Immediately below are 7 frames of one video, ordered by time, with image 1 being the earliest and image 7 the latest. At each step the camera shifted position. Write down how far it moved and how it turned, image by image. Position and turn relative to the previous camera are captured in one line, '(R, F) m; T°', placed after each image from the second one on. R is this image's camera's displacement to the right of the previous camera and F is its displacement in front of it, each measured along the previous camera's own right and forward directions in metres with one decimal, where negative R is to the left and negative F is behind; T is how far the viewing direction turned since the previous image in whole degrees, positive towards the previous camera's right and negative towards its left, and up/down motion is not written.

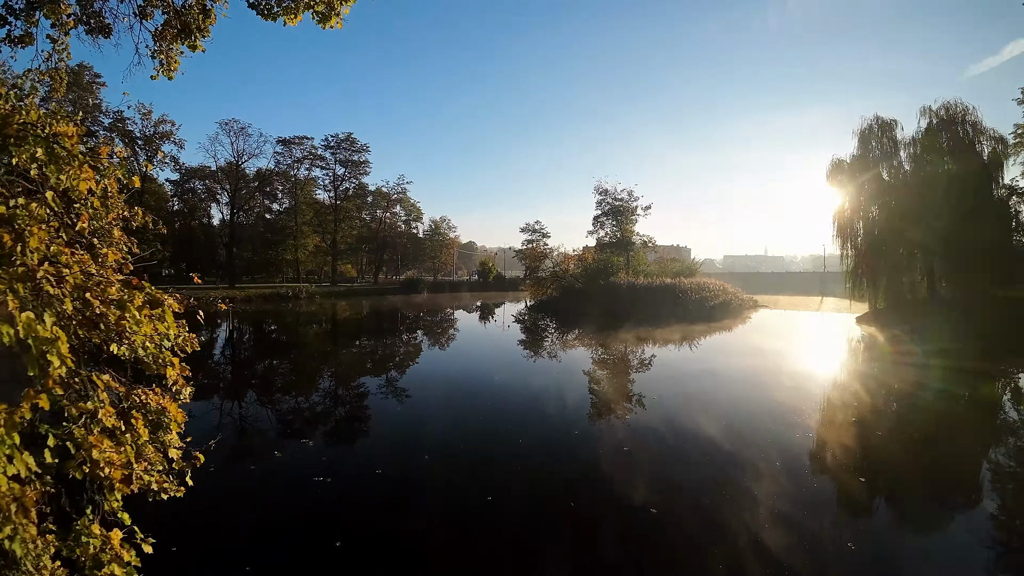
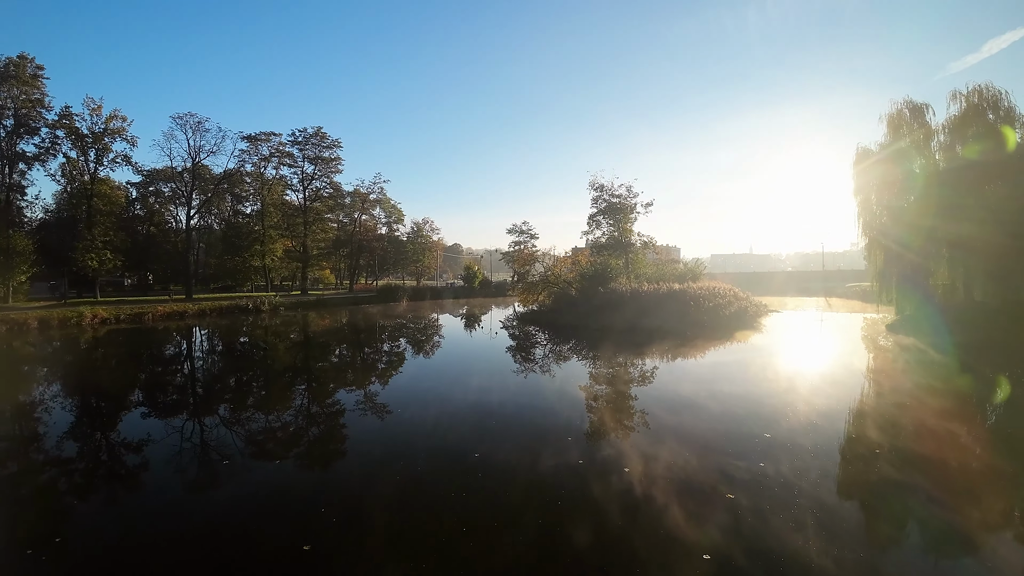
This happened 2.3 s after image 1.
(0.0, +1.3) m; +2°
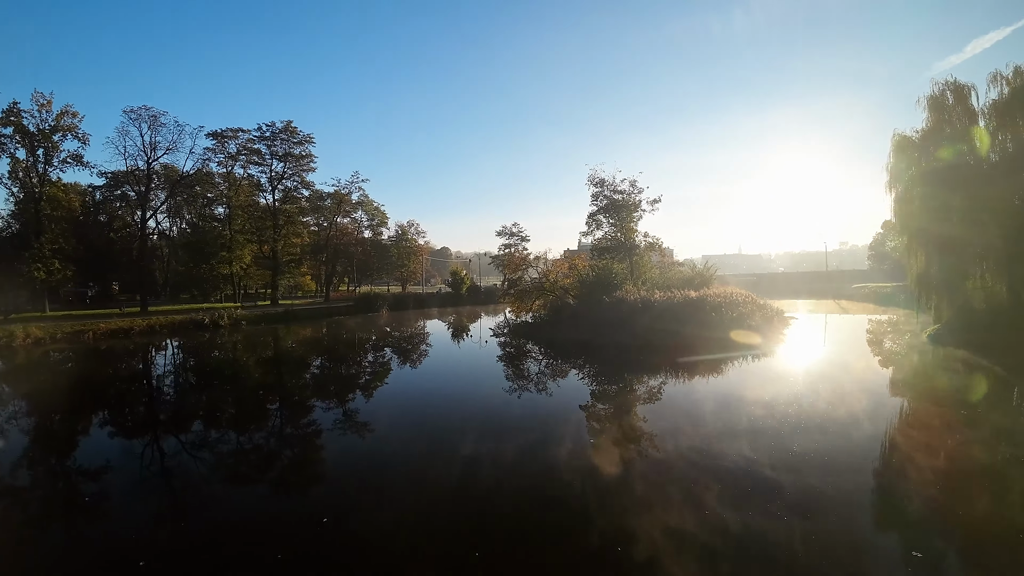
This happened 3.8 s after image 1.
(0.0, +1.2) m; +1°
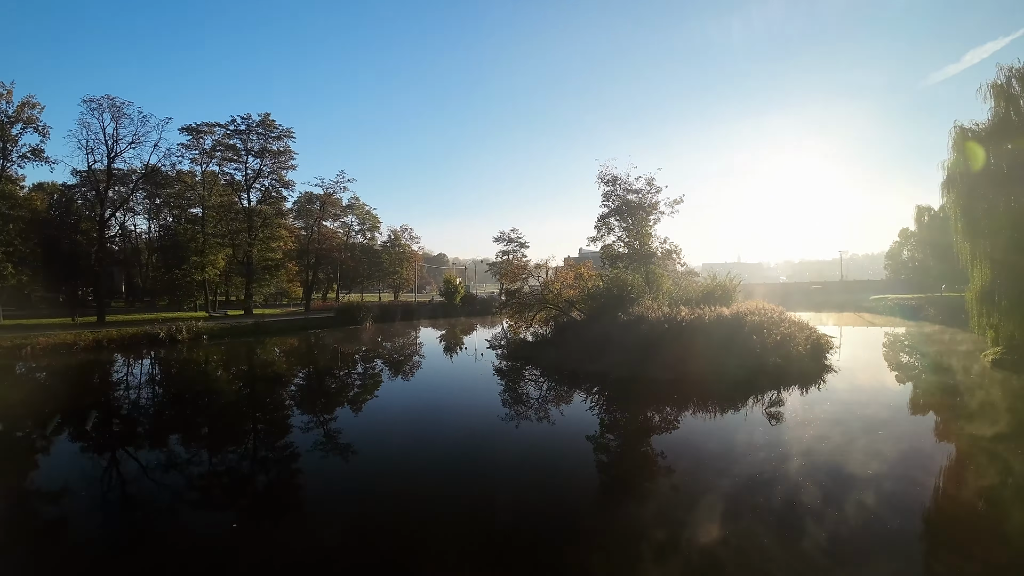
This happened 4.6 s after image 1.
(0.0, +1.2) m; 0°
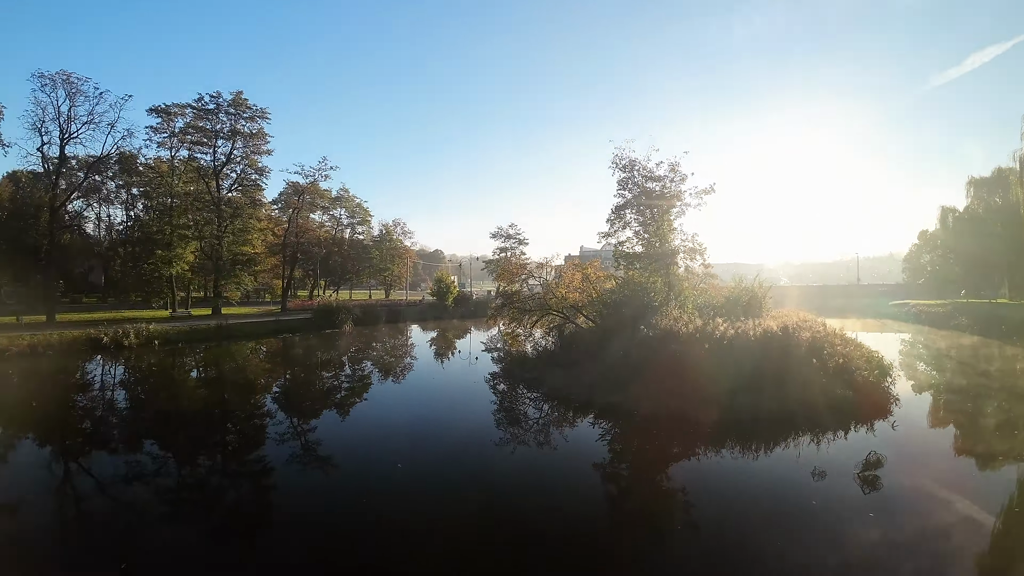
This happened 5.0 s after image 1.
(0.0, +1.2) m; 0°
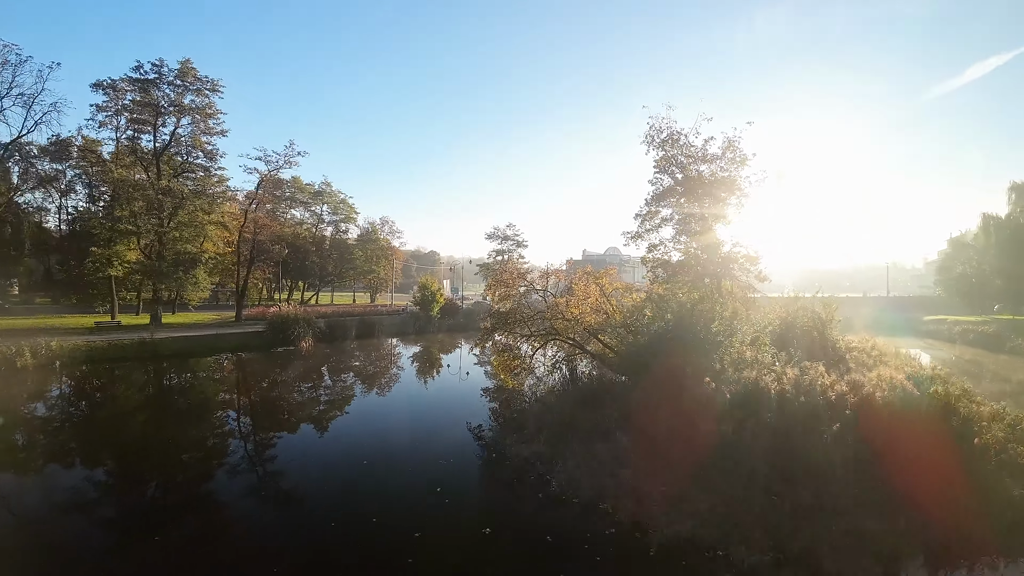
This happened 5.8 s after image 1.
(0.0, +1.8) m; 0°
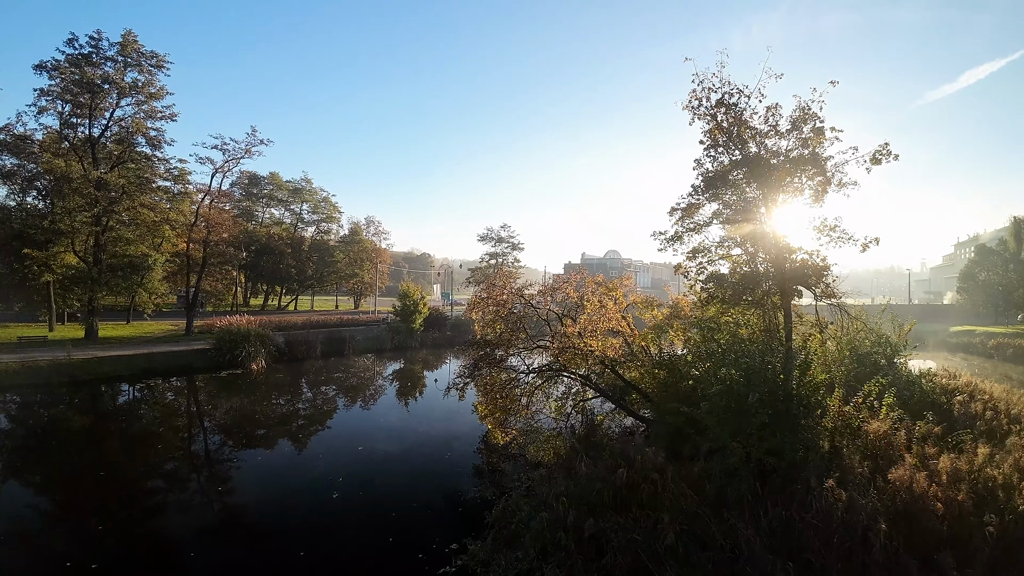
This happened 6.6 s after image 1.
(0.0, +1.4) m; +1°
